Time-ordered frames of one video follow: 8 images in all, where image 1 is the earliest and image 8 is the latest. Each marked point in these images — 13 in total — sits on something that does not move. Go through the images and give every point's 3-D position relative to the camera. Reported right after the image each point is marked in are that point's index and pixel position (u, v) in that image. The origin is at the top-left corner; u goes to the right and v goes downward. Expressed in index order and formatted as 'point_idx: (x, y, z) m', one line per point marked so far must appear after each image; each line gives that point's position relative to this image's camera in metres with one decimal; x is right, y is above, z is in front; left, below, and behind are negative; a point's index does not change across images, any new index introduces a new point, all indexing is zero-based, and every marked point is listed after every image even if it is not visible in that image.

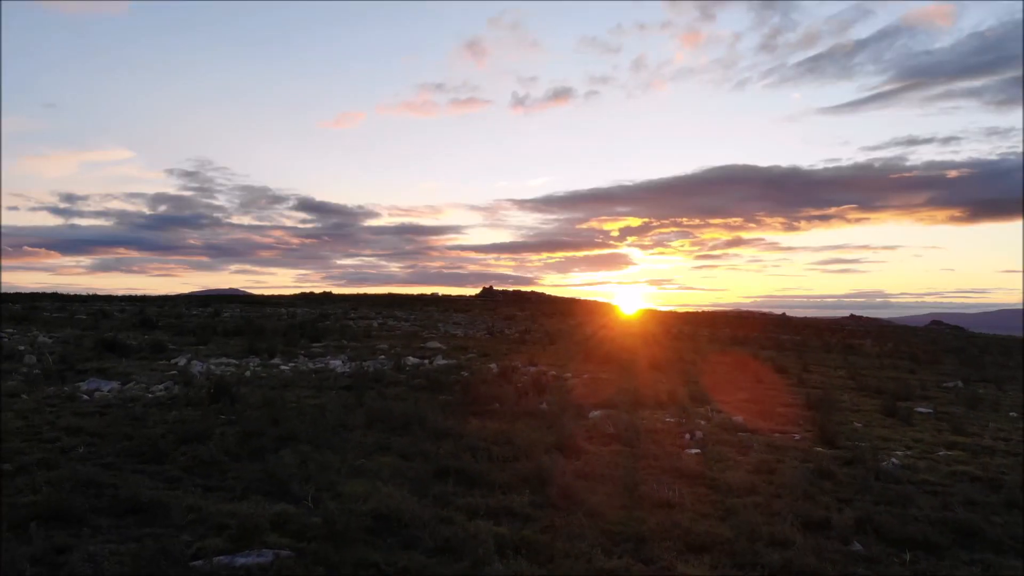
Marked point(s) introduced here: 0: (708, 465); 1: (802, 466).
0: (+3.6, -3.3, +11.8) m
1: (+5.6, -3.4, +12.2) m
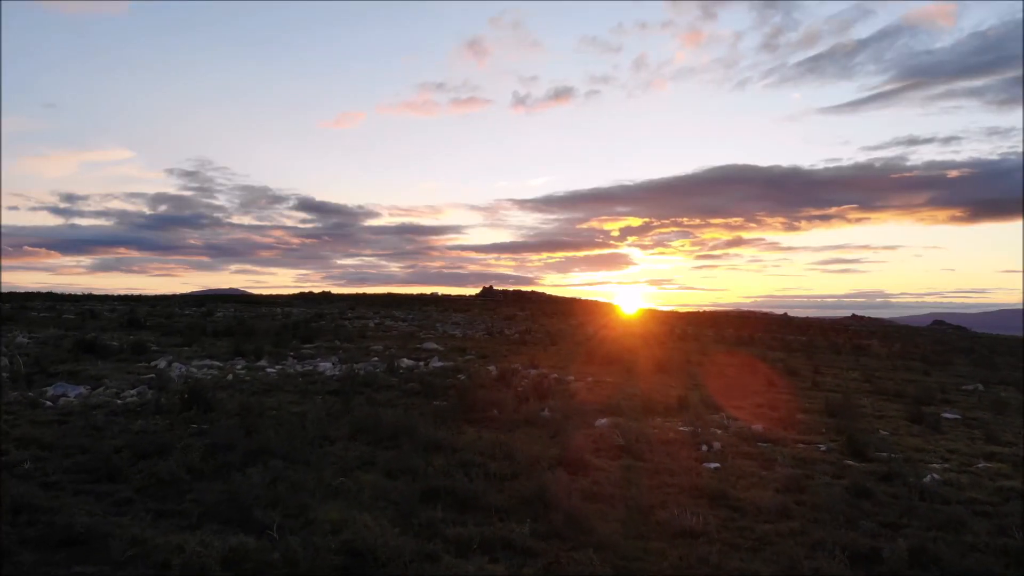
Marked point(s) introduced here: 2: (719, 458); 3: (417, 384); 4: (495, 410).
0: (+3.6, -3.2, +10.5) m
1: (+5.5, -3.4, +10.9) m
2: (+3.9, -3.2, +12.0) m
3: (-2.8, -2.8, +18.5) m
4: (-0.4, -2.9, +15.1) m
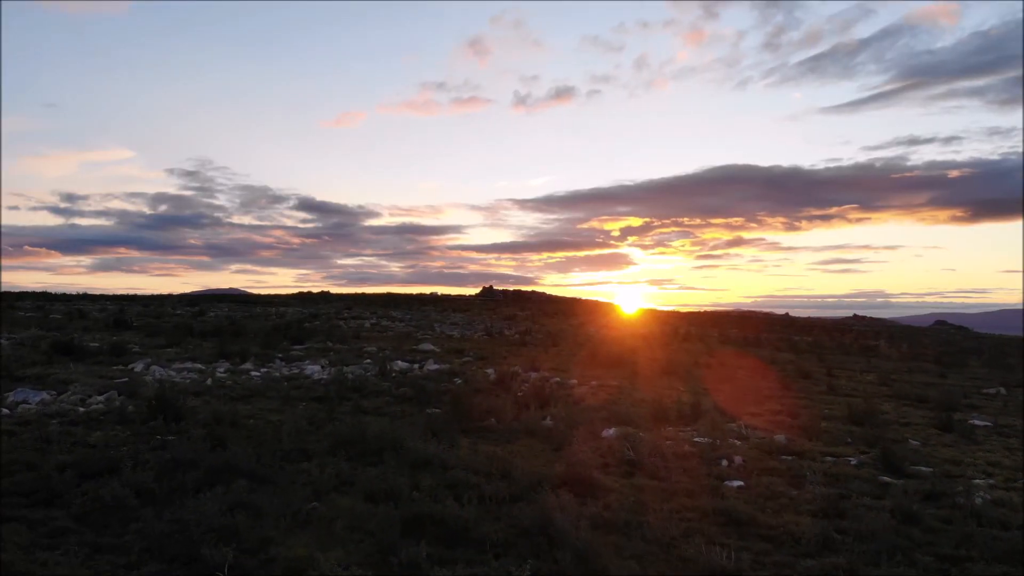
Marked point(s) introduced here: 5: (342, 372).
0: (+3.6, -3.2, +9.3) m
1: (+5.5, -3.3, +9.7) m
2: (+3.9, -3.2, +10.8) m
3: (-2.8, -2.7, +17.3) m
4: (-0.4, -2.8, +13.8) m
5: (-5.3, -2.6, +19.6) m
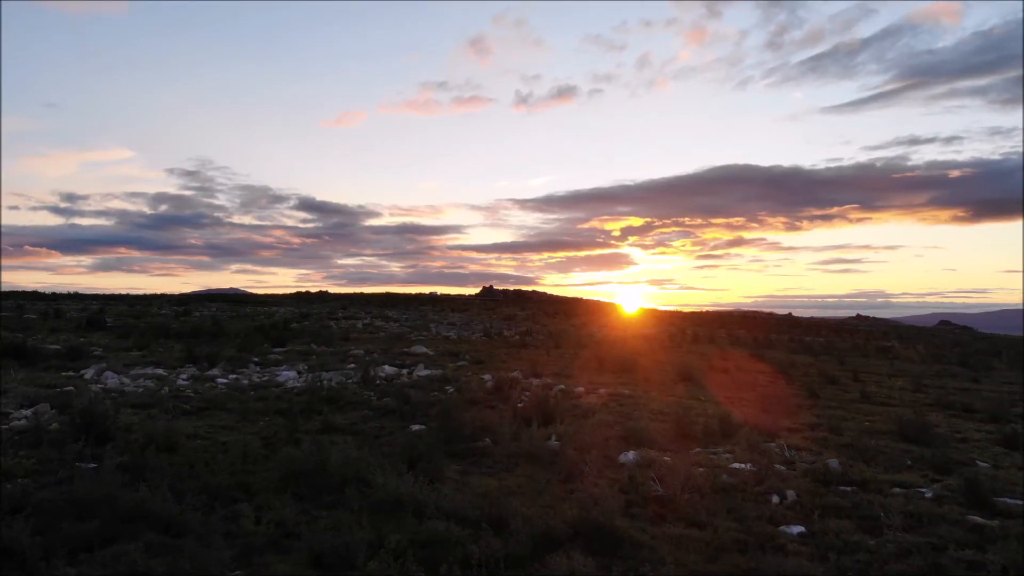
0: (+3.6, -3.1, +7.0) m
1: (+5.5, -3.2, +7.4) m
2: (+3.9, -3.1, +8.5) m
3: (-2.8, -2.6, +15.0) m
4: (-0.5, -2.7, +11.6) m
5: (-5.3, -2.5, +17.4) m
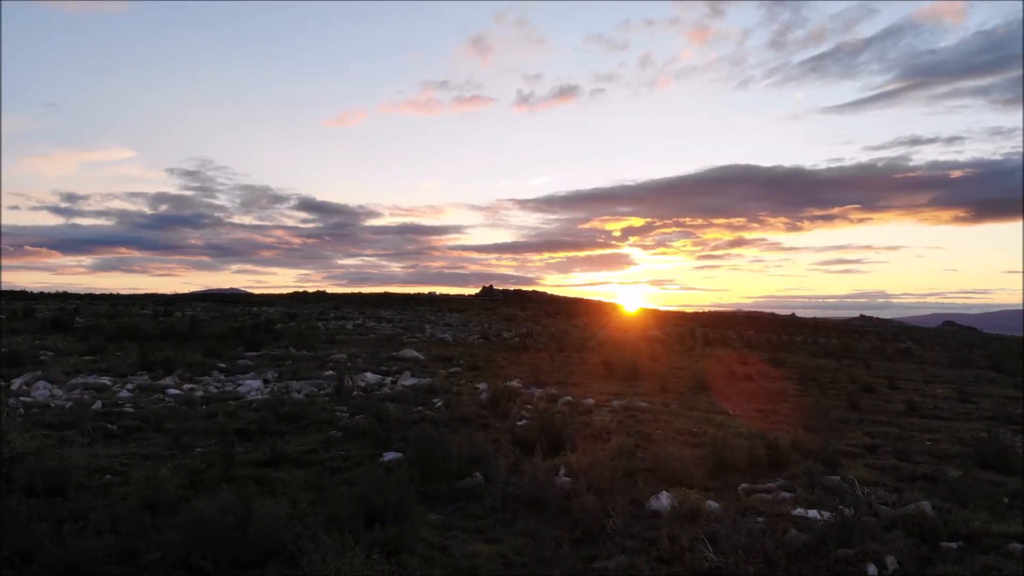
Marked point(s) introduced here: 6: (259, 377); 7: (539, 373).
0: (+3.5, -3.0, +4.5) m
1: (+5.5, -3.1, +4.9) m
2: (+3.8, -3.0, +6.0) m
3: (-2.8, -2.5, +12.5) m
4: (-0.5, -2.6, +9.1) m
5: (-5.3, -2.4, +14.9) m
6: (-6.9, -2.4, +17.3) m
7: (+0.8, -2.5, +18.8) m
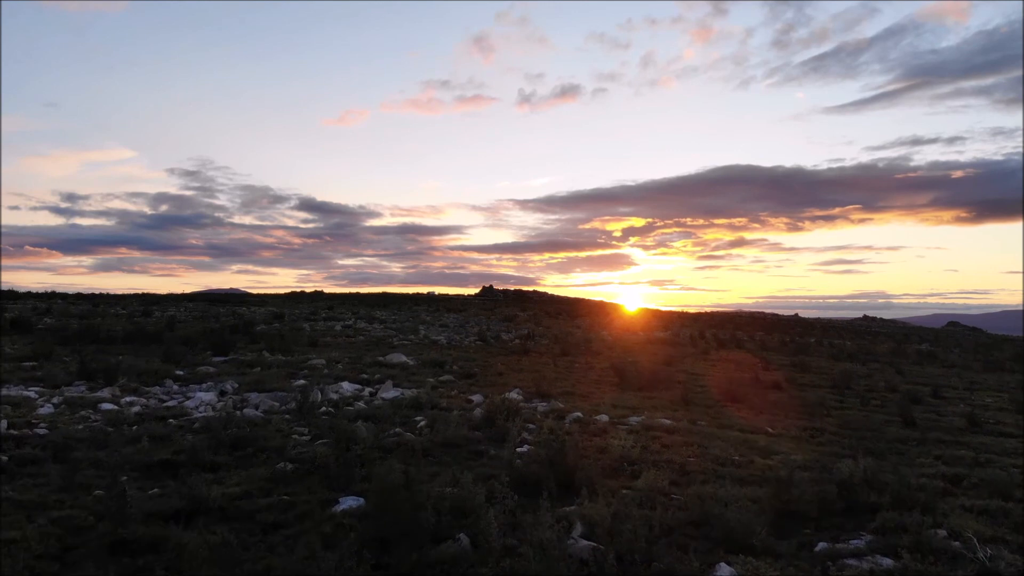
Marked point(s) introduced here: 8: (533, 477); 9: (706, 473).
0: (+3.5, -2.9, +2.1) m
1: (+5.4, -3.0, +2.5) m
2: (+3.8, -2.9, +3.6) m
3: (-2.9, -2.4, +10.1) m
4: (-0.5, -2.5, +6.6) m
5: (-5.3, -2.3, +12.5) m
6: (-6.9, -2.3, +14.8) m
7: (+0.8, -2.4, +16.3) m
8: (+0.3, -2.4, +8.2) m
9: (+2.8, -2.7, +9.4) m
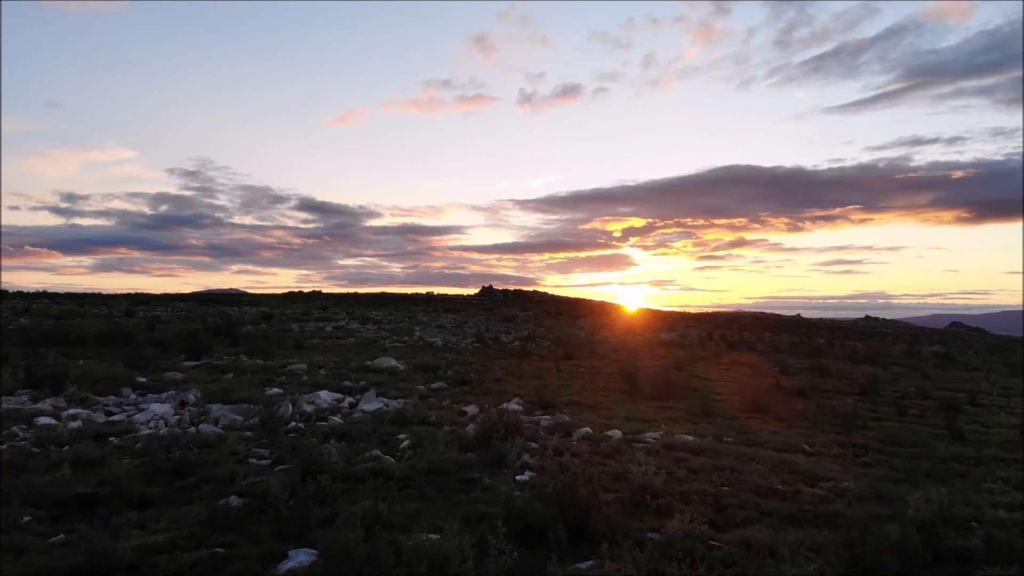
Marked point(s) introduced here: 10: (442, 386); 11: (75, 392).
0: (+3.5, -2.8, +0.4) m
1: (+5.4, -2.9, +0.8) m
2: (+3.8, -2.8, +1.9) m
3: (-2.9, -2.4, +8.4) m
4: (-0.5, -2.5, +4.9) m
5: (-5.4, -2.3, +10.8) m
6: (-6.9, -2.3, +13.1) m
7: (+0.8, -2.4, +14.6) m
8: (+0.2, -2.4, +6.5) m
9: (+2.8, -2.6, +7.7) m
10: (-1.7, -2.4, +15.4) m
11: (-9.1, -2.1, +13.3) m
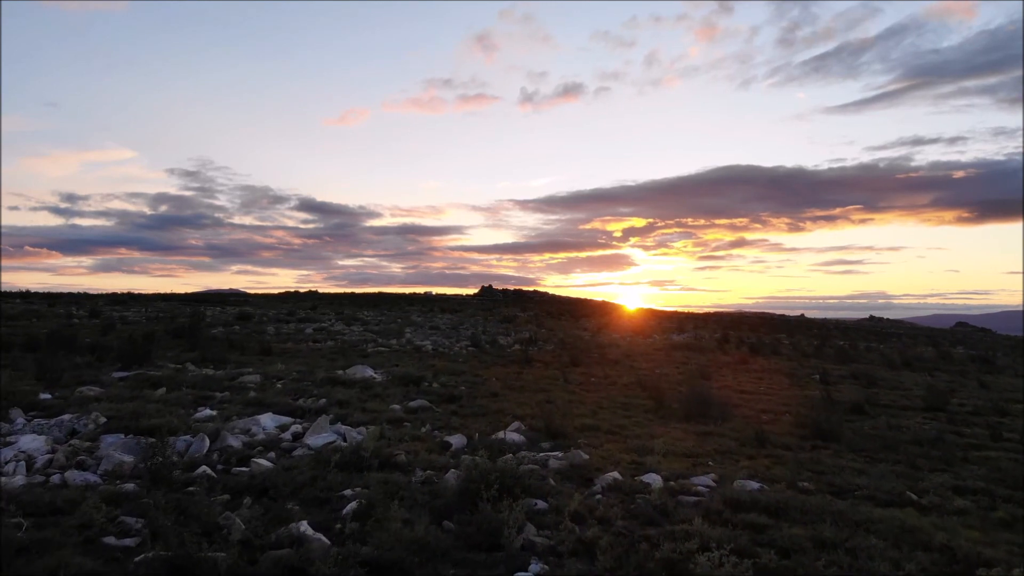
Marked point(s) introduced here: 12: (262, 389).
0: (+3.5, -2.7, -2.8) m
1: (+5.4, -2.8, -2.4) m
2: (+3.8, -2.7, -1.3) m
3: (-2.9, -2.2, +5.2) m
4: (-0.6, -2.4, +1.8) m
5: (-5.4, -2.1, +7.6) m
6: (-6.9, -2.1, +10.0) m
7: (+0.7, -2.2, +11.5) m
8: (+0.2, -2.2, +3.4) m
9: (+2.8, -2.5, +4.5) m
10: (-1.7, -2.3, +12.3) m
11: (-9.1, -2.0, +10.2) m
12: (-5.3, -2.1, +13.5) m
